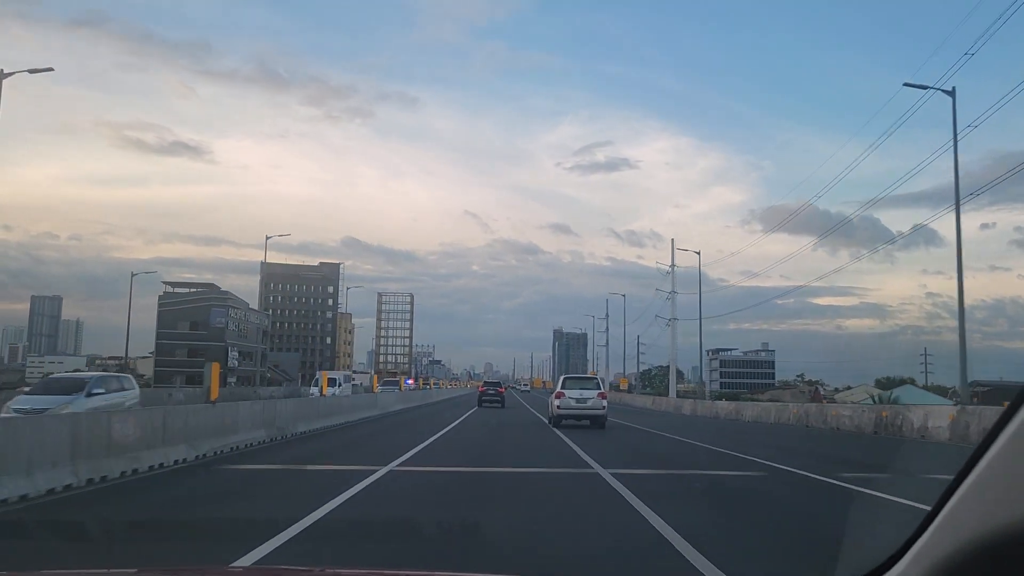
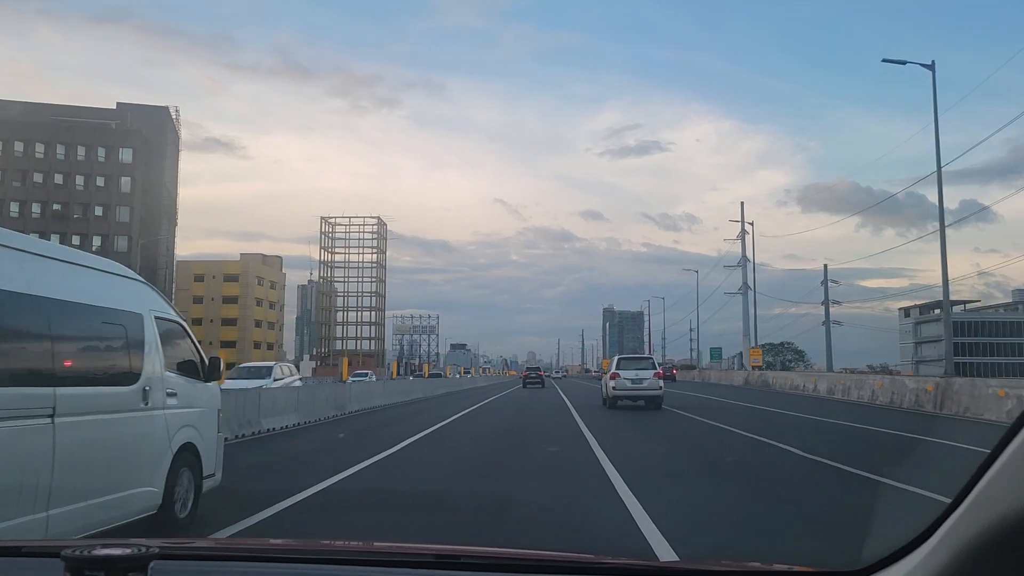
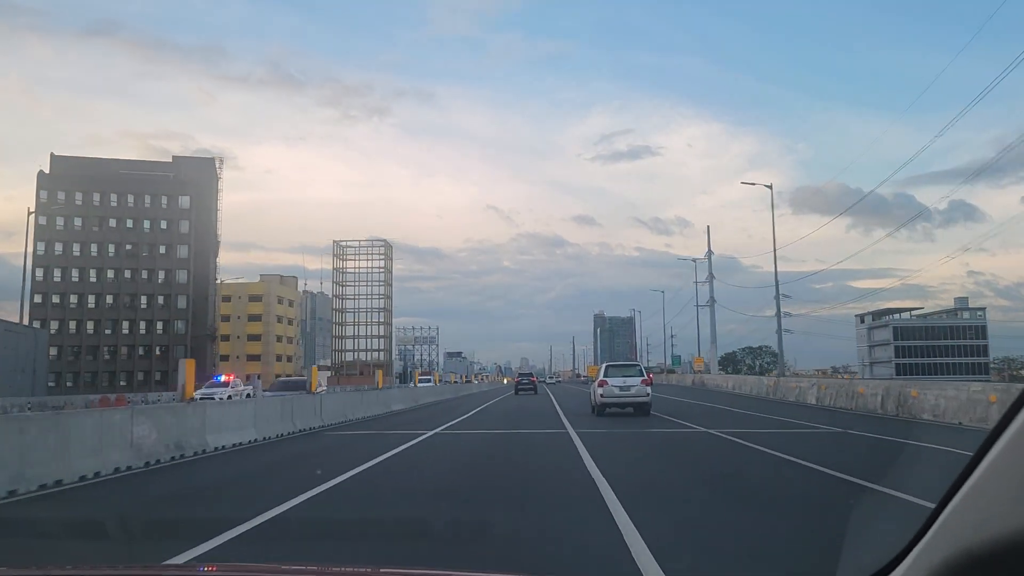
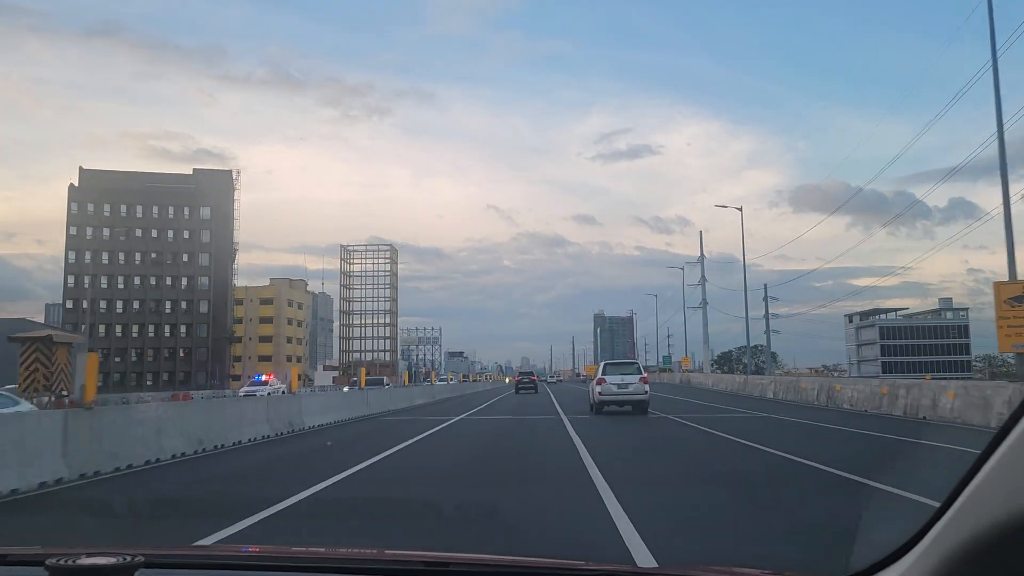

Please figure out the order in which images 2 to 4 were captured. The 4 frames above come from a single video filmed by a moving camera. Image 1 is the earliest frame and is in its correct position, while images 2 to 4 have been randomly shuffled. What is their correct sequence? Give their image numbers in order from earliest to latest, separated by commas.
4, 3, 2
